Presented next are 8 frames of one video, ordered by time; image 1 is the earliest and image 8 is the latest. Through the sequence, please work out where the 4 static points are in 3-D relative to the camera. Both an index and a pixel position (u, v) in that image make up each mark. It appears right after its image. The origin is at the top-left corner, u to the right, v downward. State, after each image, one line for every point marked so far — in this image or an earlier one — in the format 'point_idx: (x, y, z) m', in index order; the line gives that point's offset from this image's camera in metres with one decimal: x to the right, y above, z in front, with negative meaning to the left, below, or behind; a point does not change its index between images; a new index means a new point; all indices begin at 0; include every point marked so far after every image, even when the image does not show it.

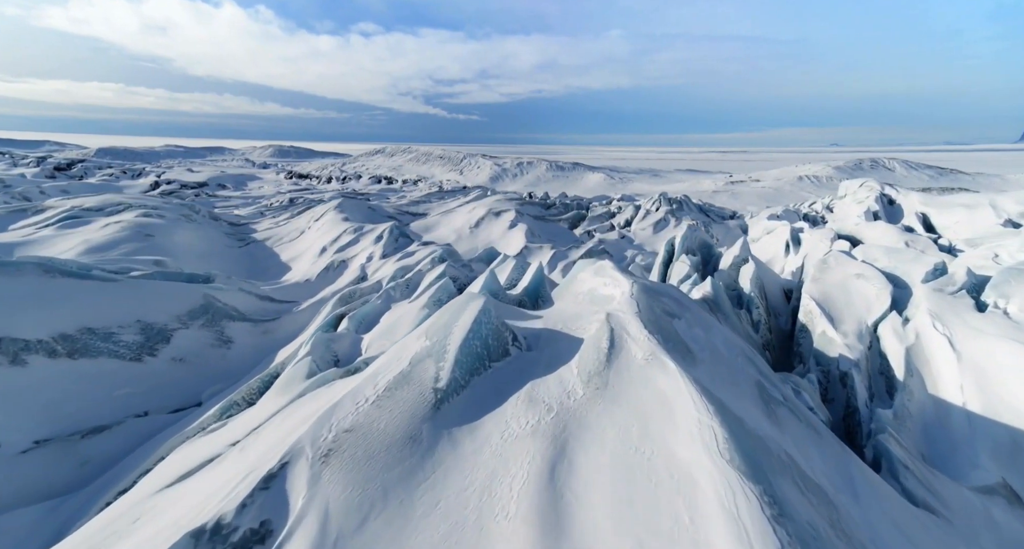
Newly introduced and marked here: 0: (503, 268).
0: (-0.2, +0.1, +11.0) m
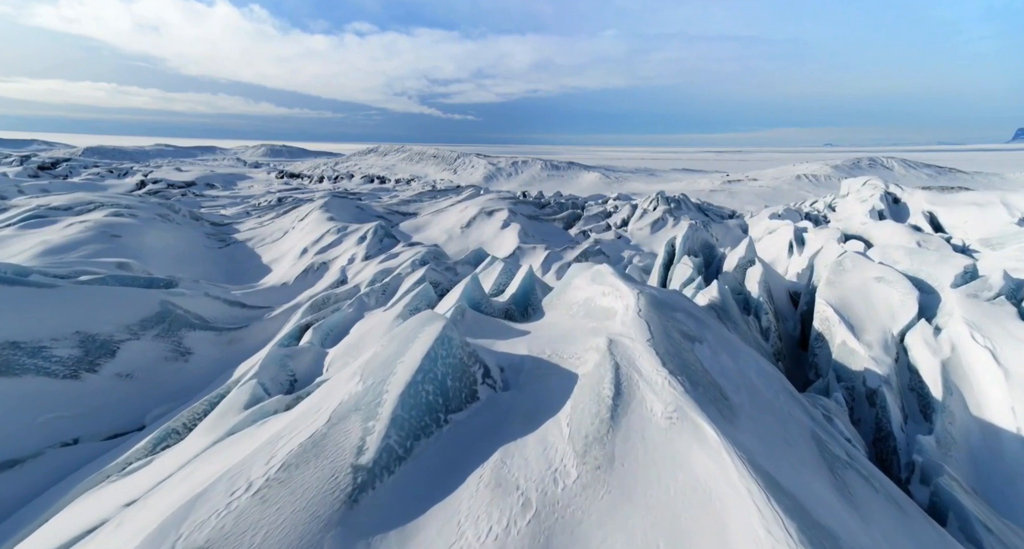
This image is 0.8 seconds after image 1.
0: (-0.5, 0.0, +10.0) m
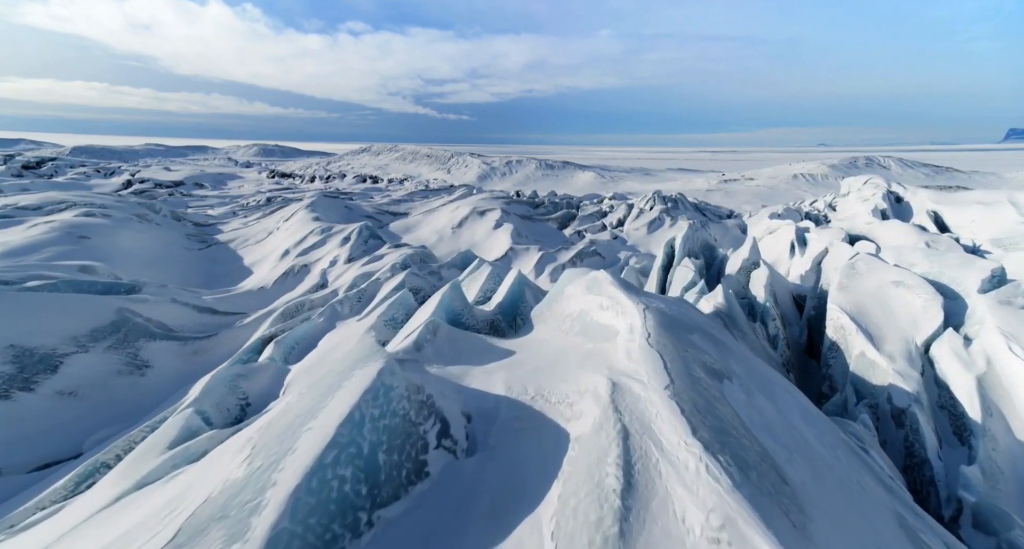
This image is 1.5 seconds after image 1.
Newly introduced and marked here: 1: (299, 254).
0: (-0.7, -0.1, +9.2) m
1: (-8.7, +0.8, +18.6) m
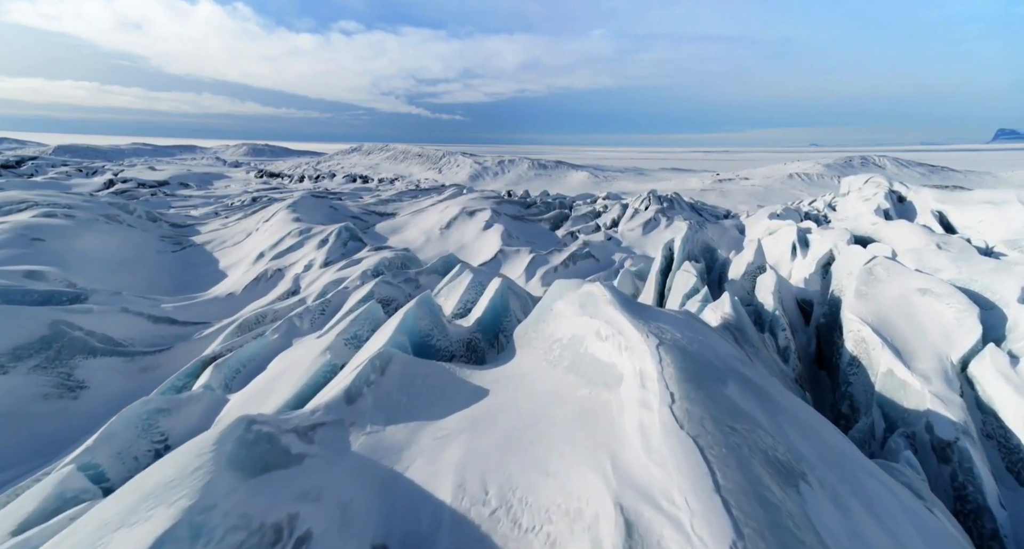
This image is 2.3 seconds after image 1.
0: (-1.0, -0.2, +8.2) m
1: (-9.1, +0.7, +17.5) m
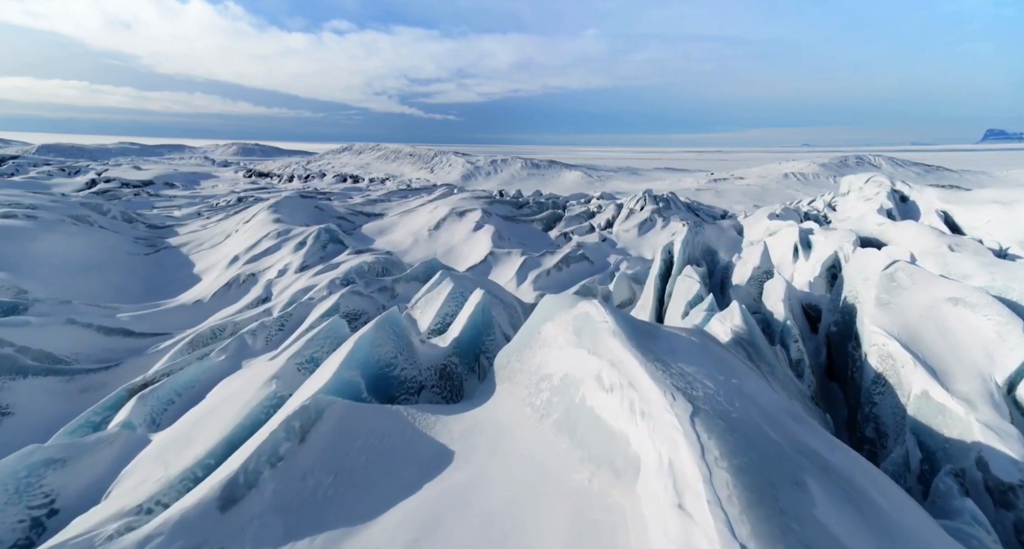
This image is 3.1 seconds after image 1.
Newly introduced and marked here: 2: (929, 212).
0: (-1.2, -0.4, +7.3) m
1: (-9.4, +0.5, +16.4) m
2: (+18.1, +2.7, +19.9) m
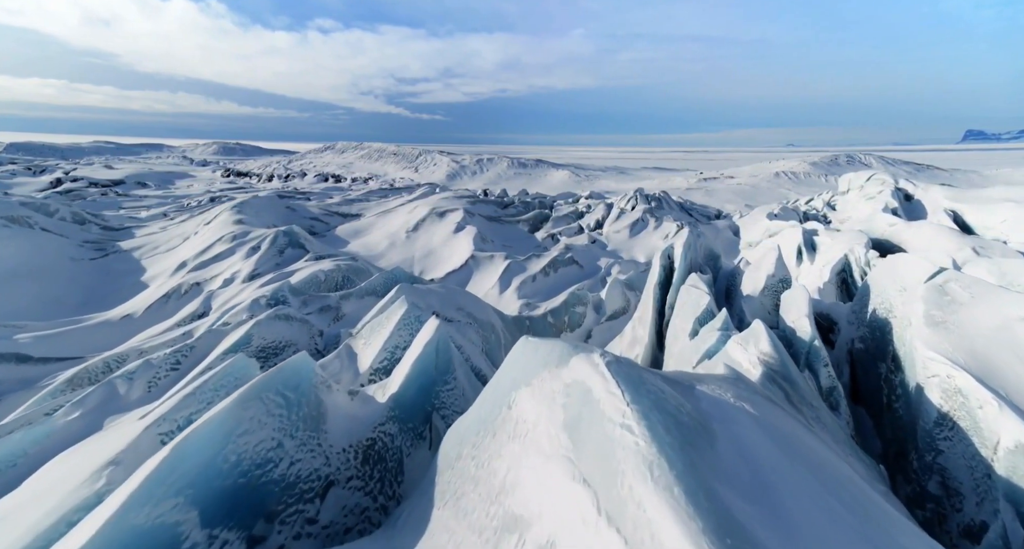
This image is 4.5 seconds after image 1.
0: (-1.6, -0.6, +5.6) m
1: (-10.0, +0.2, +14.6) m
2: (+17.4, +2.6, +18.8) m
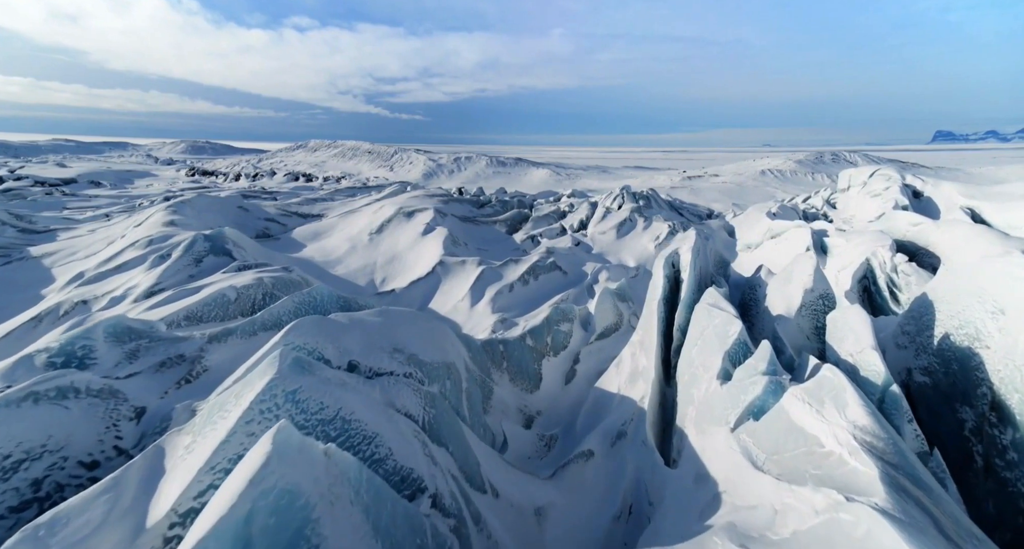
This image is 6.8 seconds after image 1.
0: (-1.9, -0.9, +3.2) m
1: (-10.8, -0.1, +11.8) m
2: (+16.4, +2.4, +17.1) m
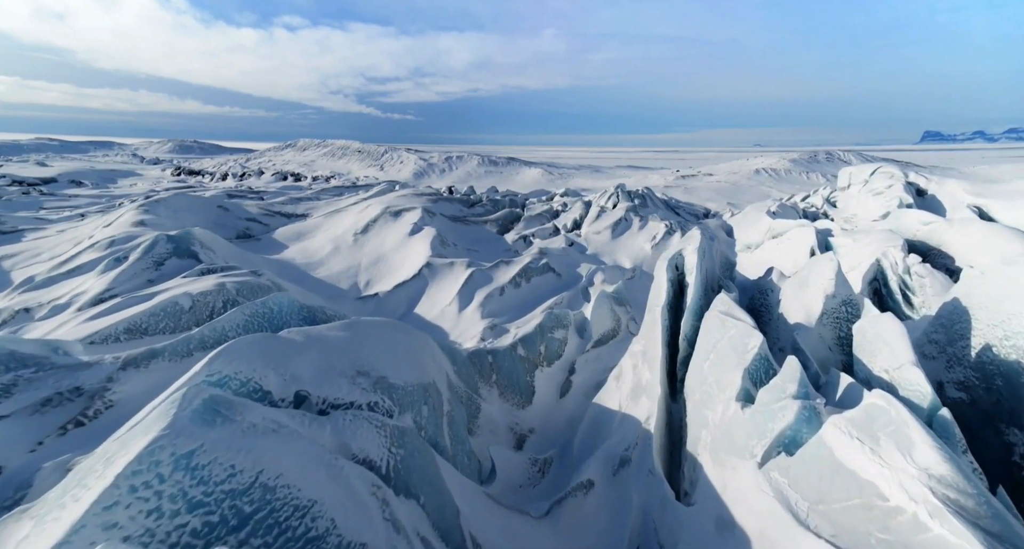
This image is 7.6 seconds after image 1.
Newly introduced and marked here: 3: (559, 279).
0: (-2.0, -0.9, +2.3) m
1: (-11.0, -0.2, +10.8) m
2: (+16.1, +2.4, +16.5) m
3: (+1.6, -0.2, +15.1) m
